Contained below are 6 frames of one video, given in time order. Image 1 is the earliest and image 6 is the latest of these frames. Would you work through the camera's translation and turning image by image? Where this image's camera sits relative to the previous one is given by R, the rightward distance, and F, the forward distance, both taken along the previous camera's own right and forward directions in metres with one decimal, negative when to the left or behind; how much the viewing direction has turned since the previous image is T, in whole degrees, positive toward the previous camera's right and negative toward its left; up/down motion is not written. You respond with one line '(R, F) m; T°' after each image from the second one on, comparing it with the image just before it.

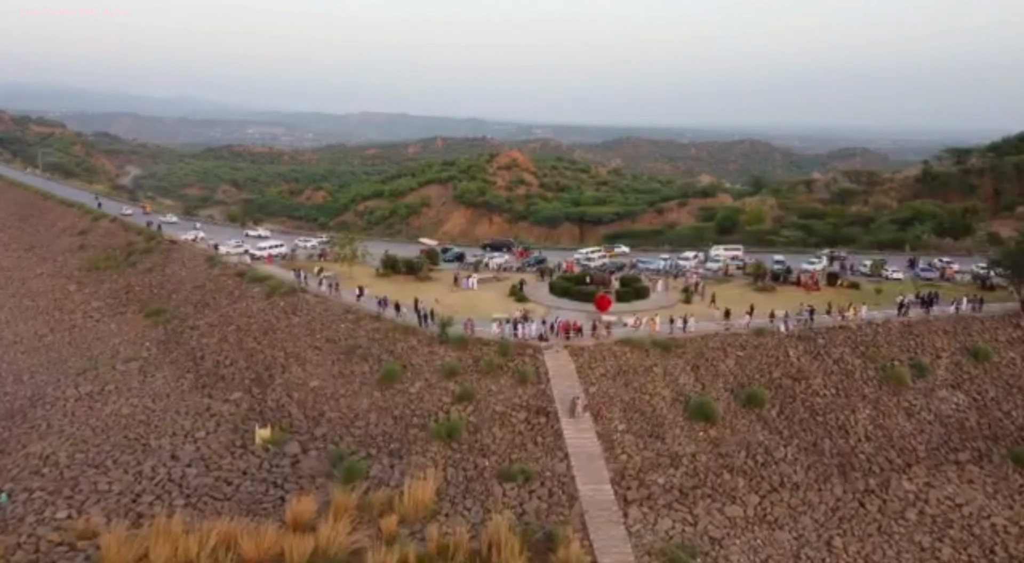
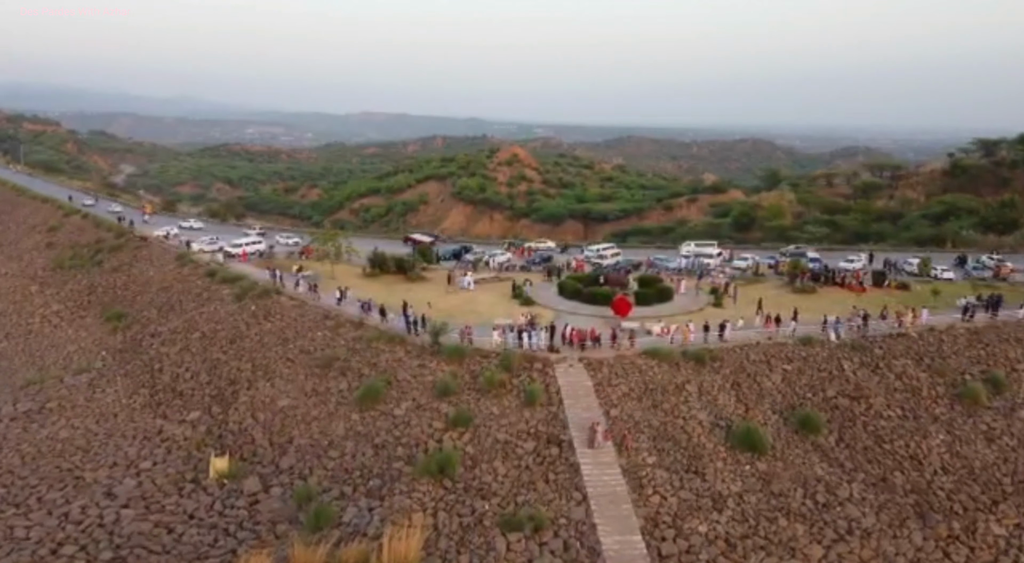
(-0.1, +4.9) m; 0°
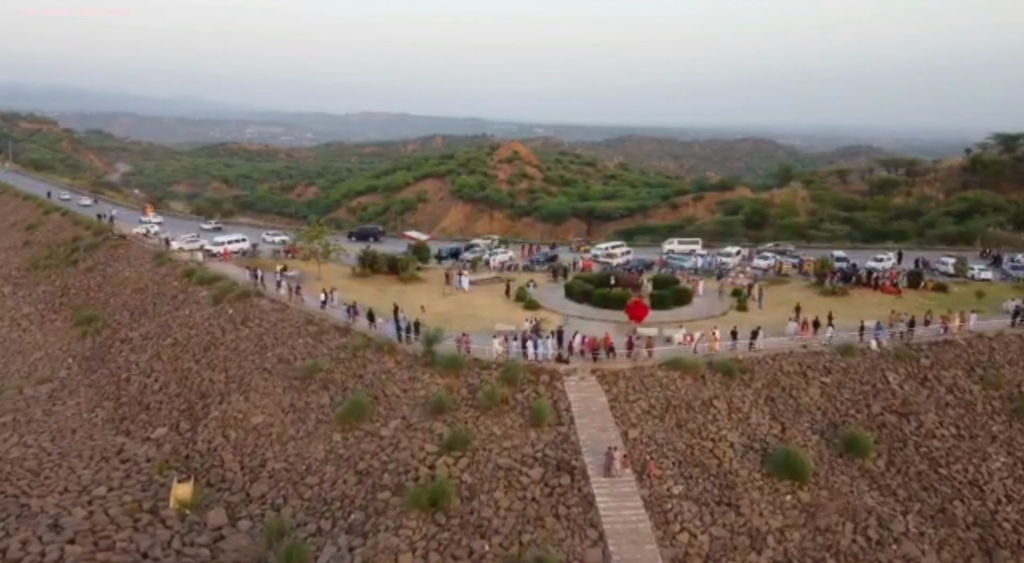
(-0.1, +3.0) m; 0°
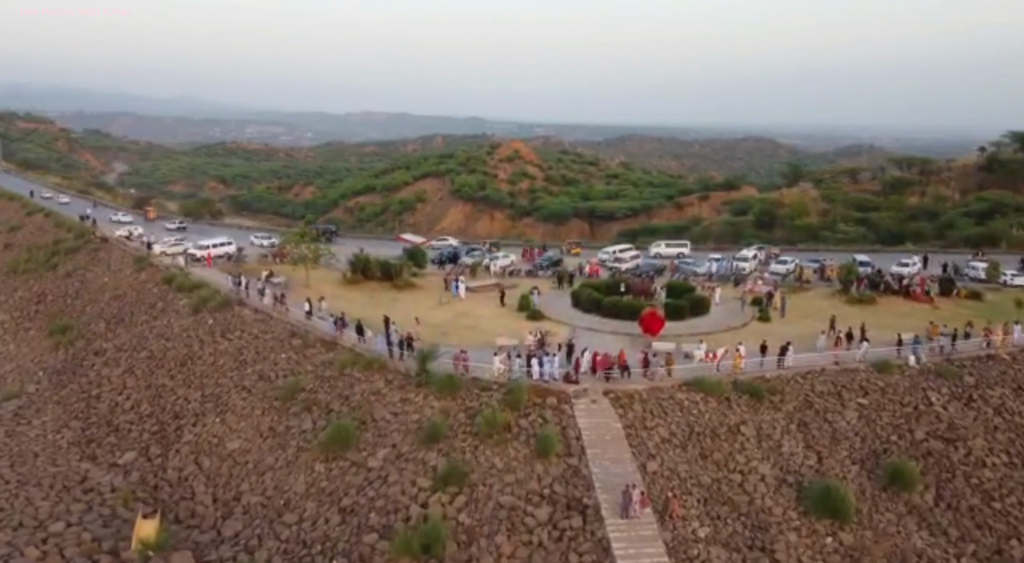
(-0.1, +2.3) m; 0°
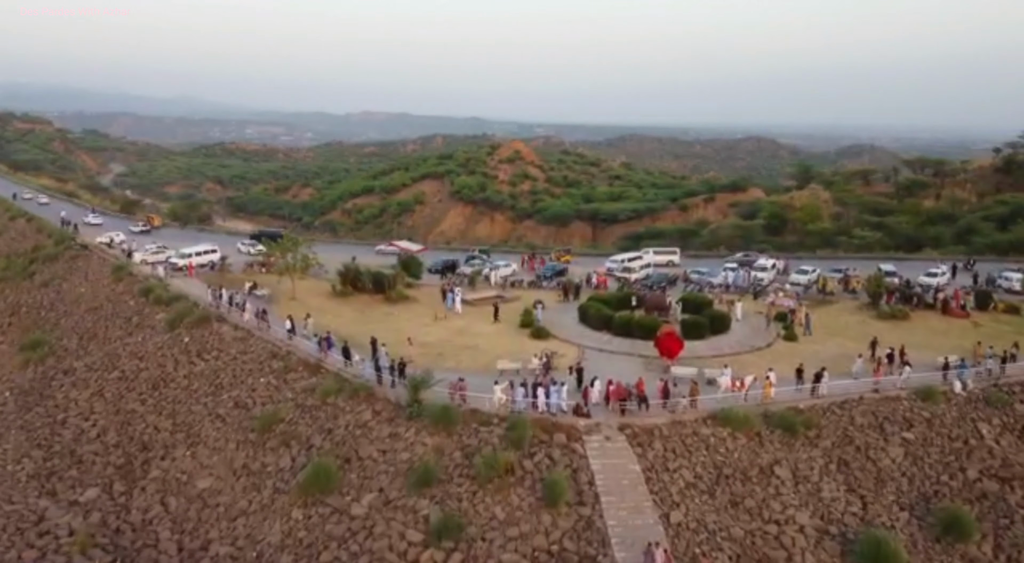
(-0.1, +2.3) m; 0°
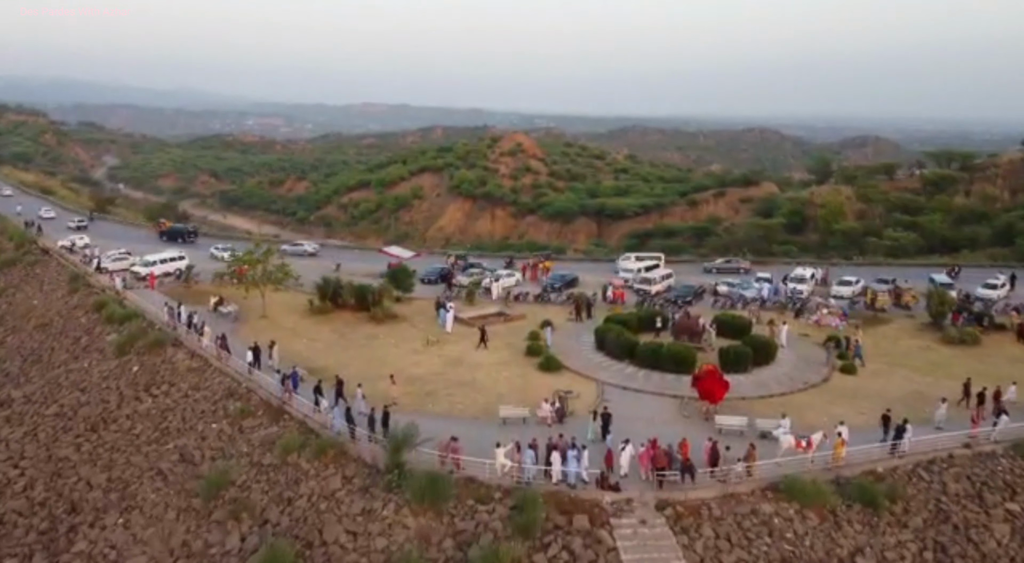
(-0.1, +4.0) m; 0°
